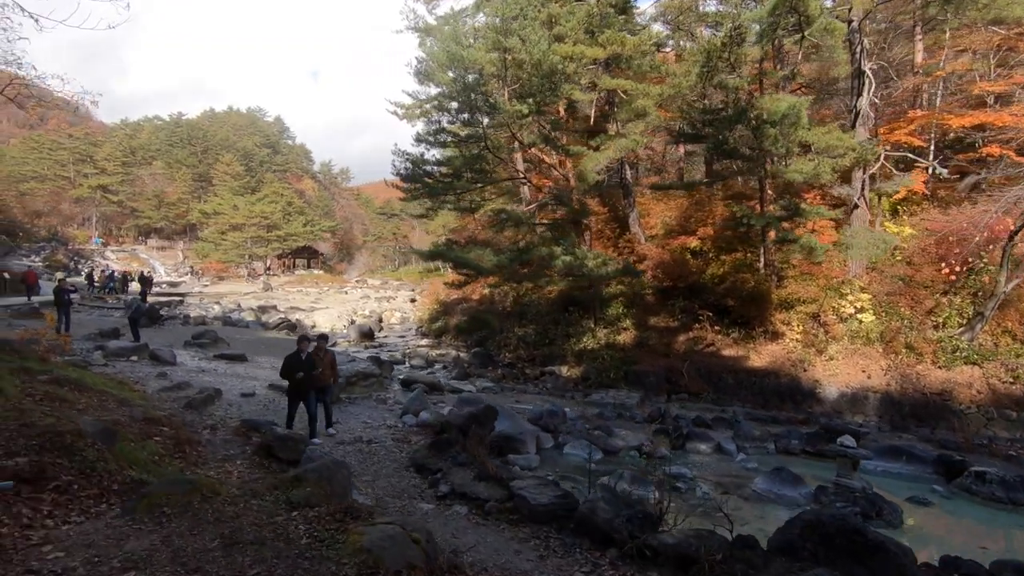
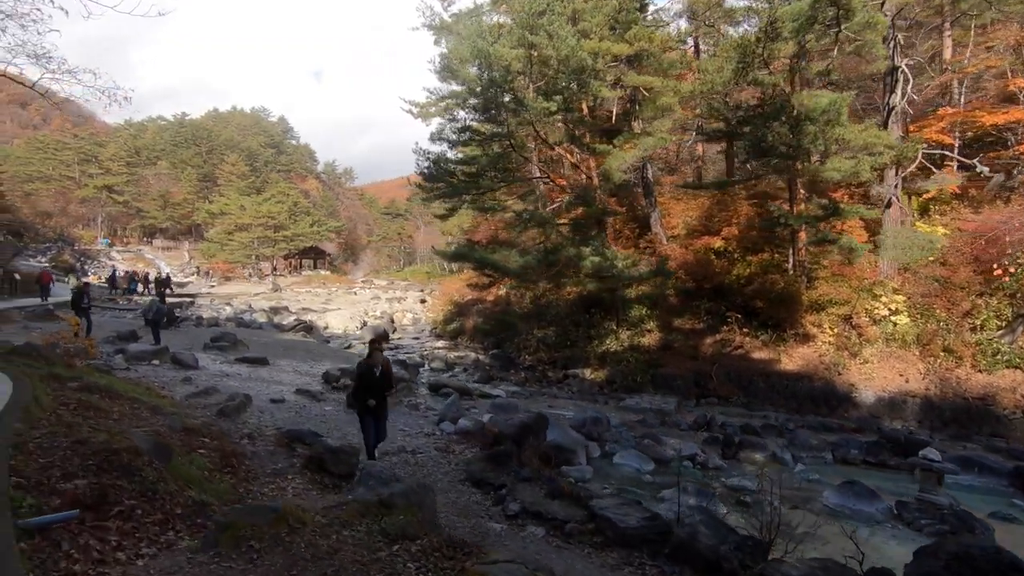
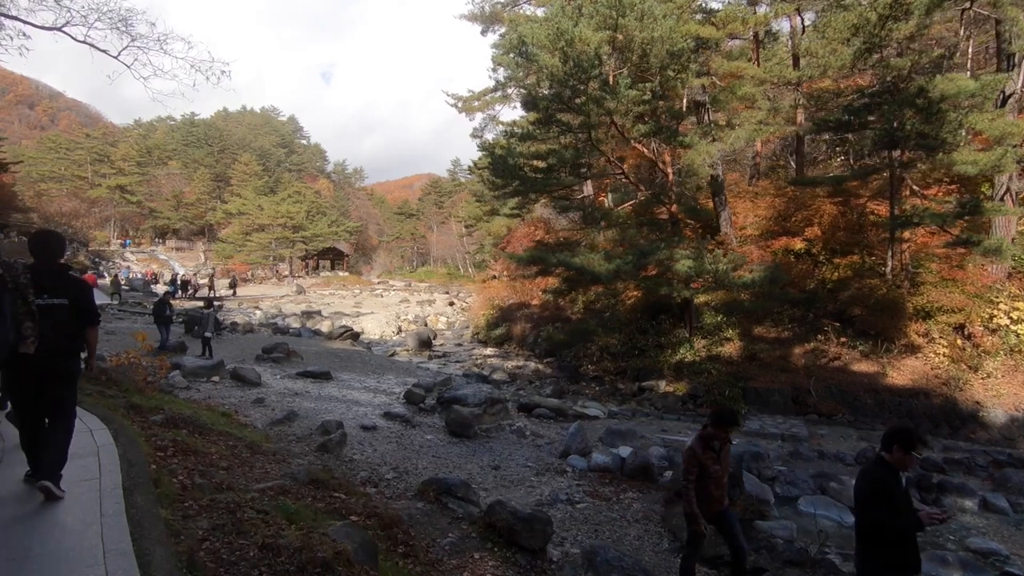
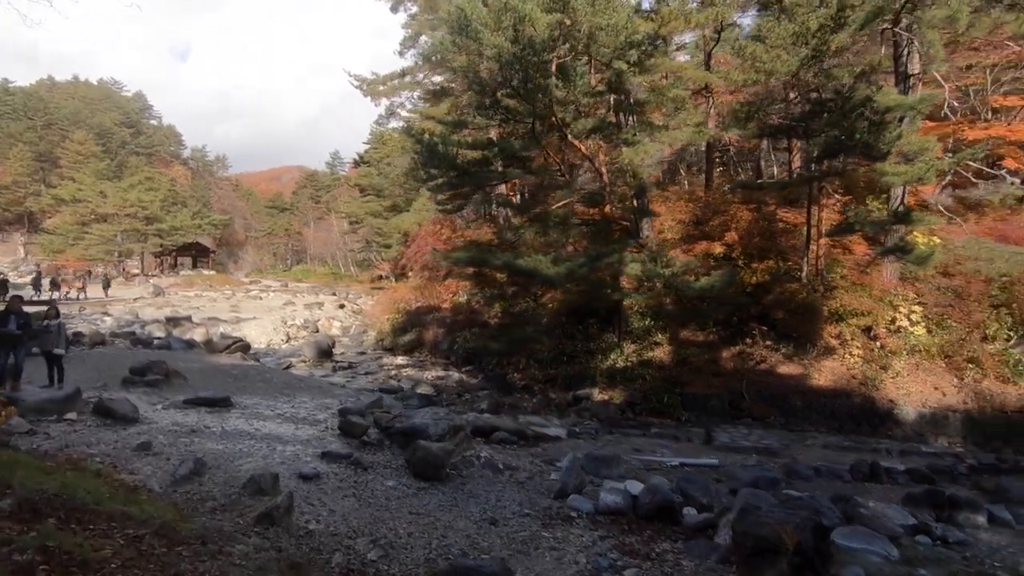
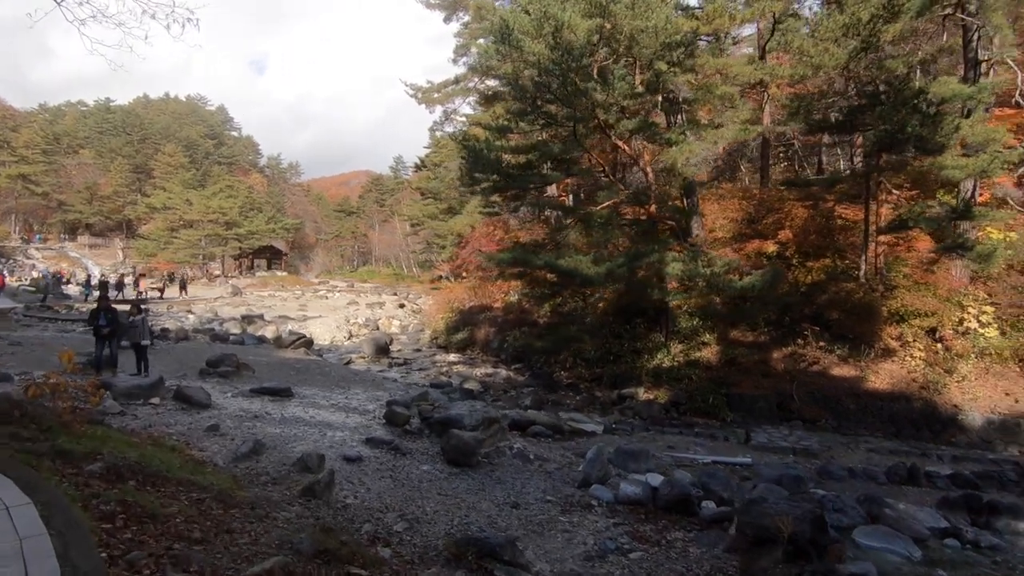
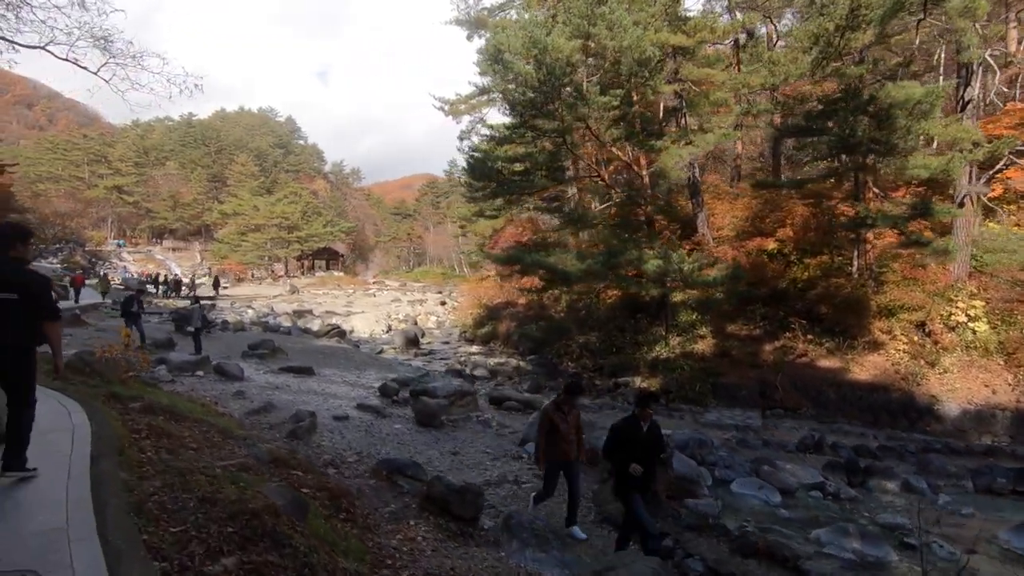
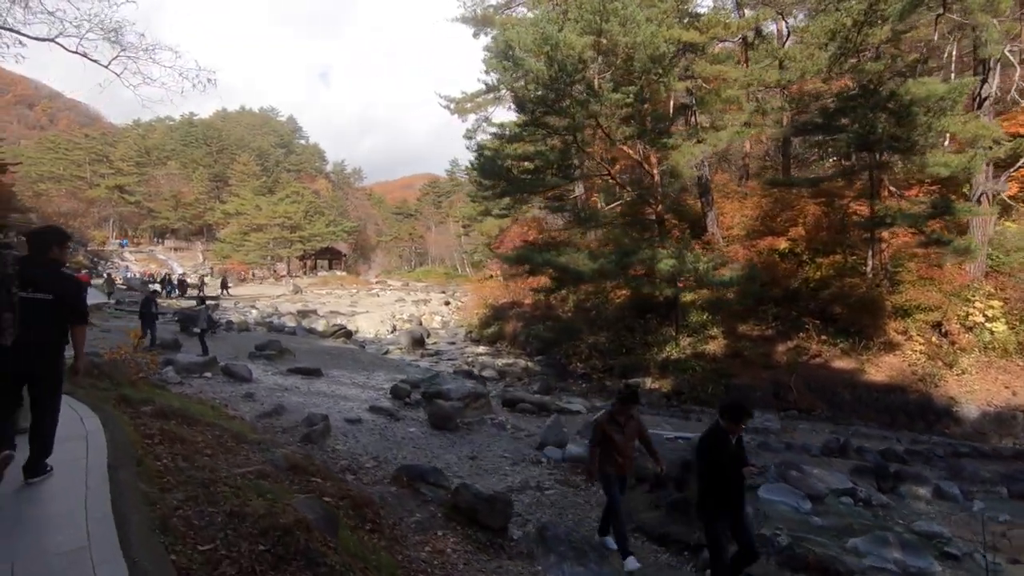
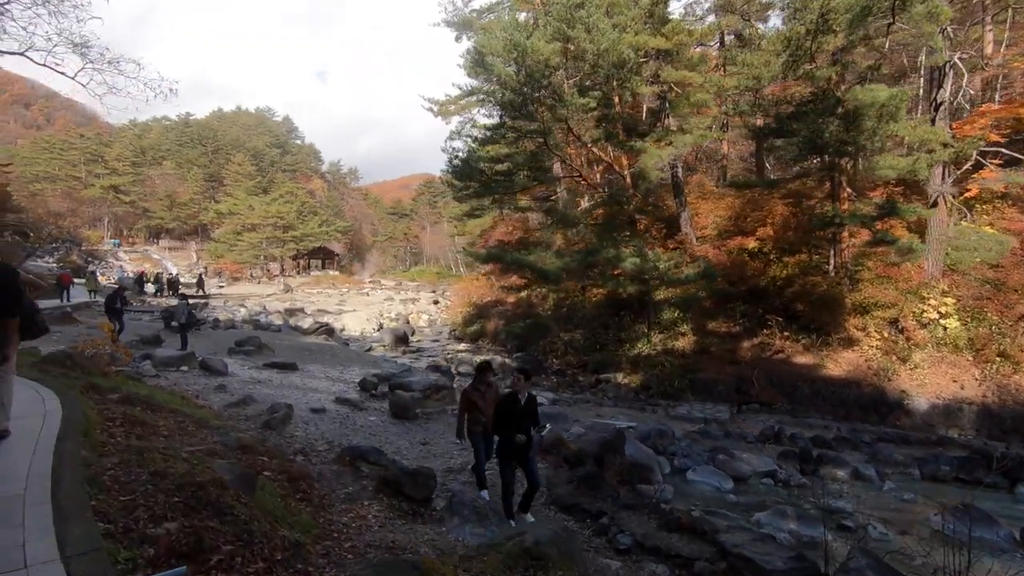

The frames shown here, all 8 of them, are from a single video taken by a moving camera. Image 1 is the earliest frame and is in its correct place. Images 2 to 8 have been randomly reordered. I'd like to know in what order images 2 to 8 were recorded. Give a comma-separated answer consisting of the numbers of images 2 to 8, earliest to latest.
2, 8, 6, 7, 3, 5, 4
